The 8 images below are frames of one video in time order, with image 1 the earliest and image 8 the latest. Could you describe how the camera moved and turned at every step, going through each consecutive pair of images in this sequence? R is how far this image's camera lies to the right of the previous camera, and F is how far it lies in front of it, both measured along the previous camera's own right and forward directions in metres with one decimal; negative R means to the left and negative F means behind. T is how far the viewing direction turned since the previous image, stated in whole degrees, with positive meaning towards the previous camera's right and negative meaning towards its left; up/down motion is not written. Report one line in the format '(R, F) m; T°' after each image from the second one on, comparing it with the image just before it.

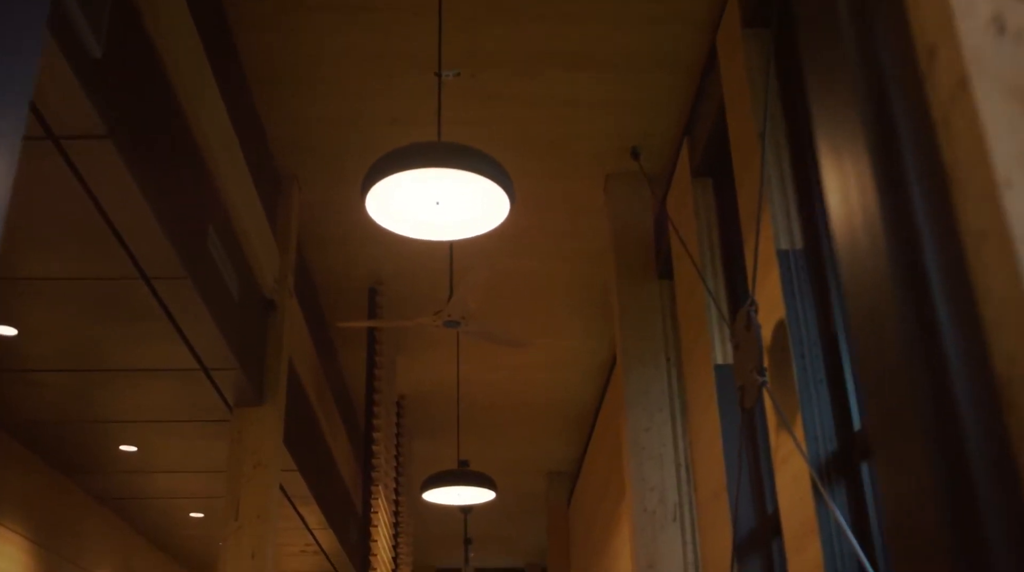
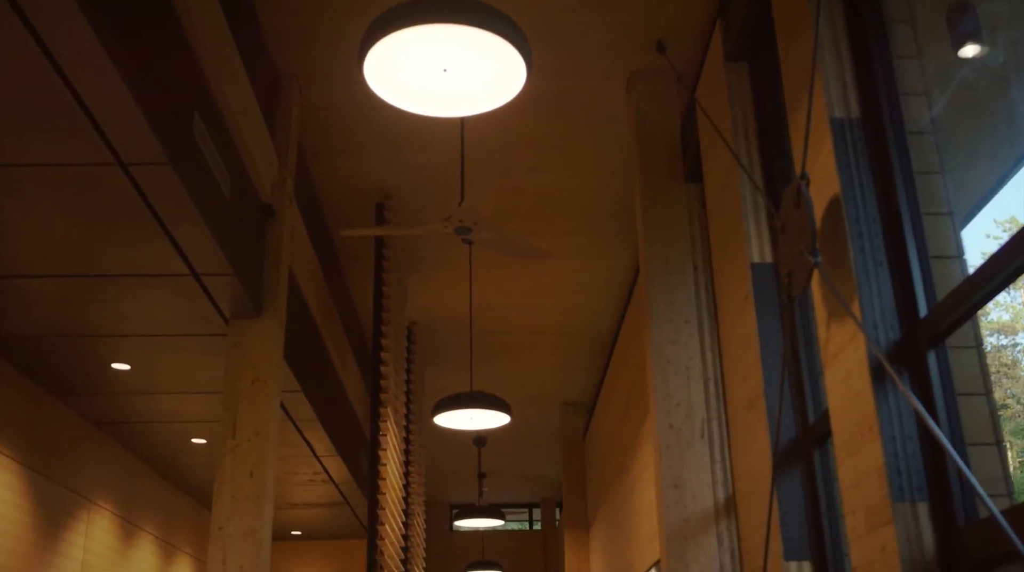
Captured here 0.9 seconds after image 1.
(0.0, +0.4) m; -1°
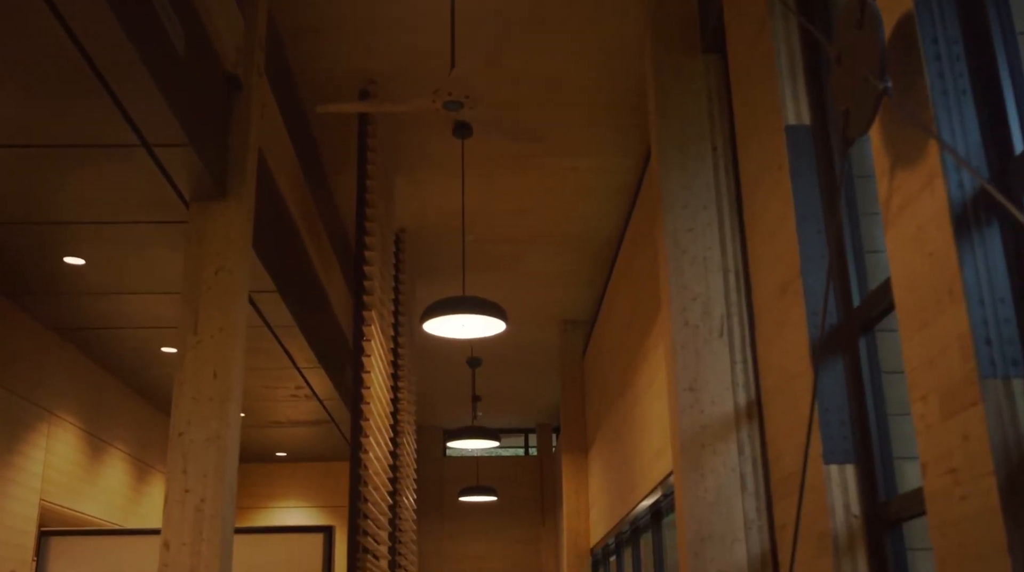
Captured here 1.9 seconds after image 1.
(0.0, +0.6) m; 0°
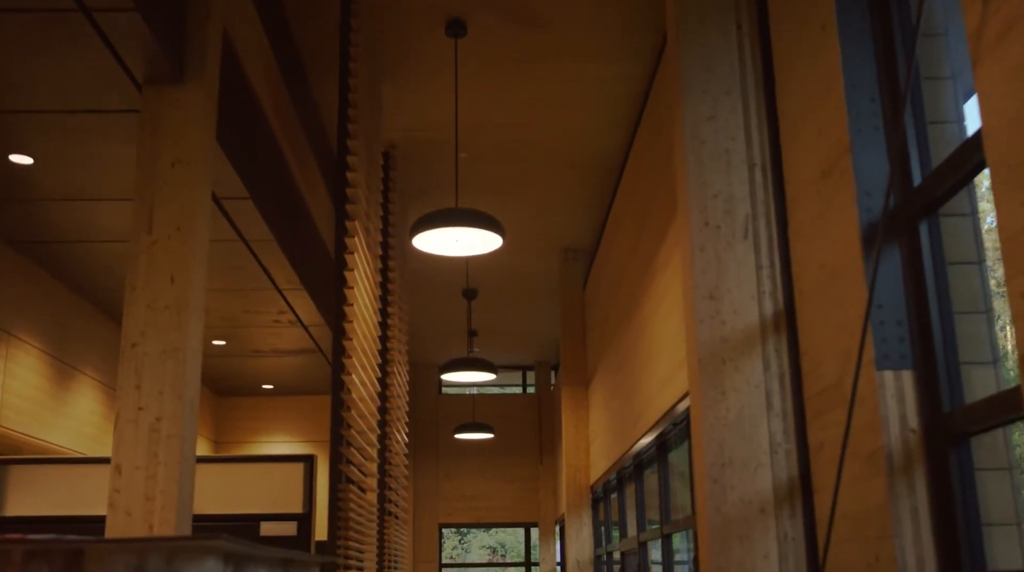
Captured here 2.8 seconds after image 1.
(0.0, +0.5) m; 0°
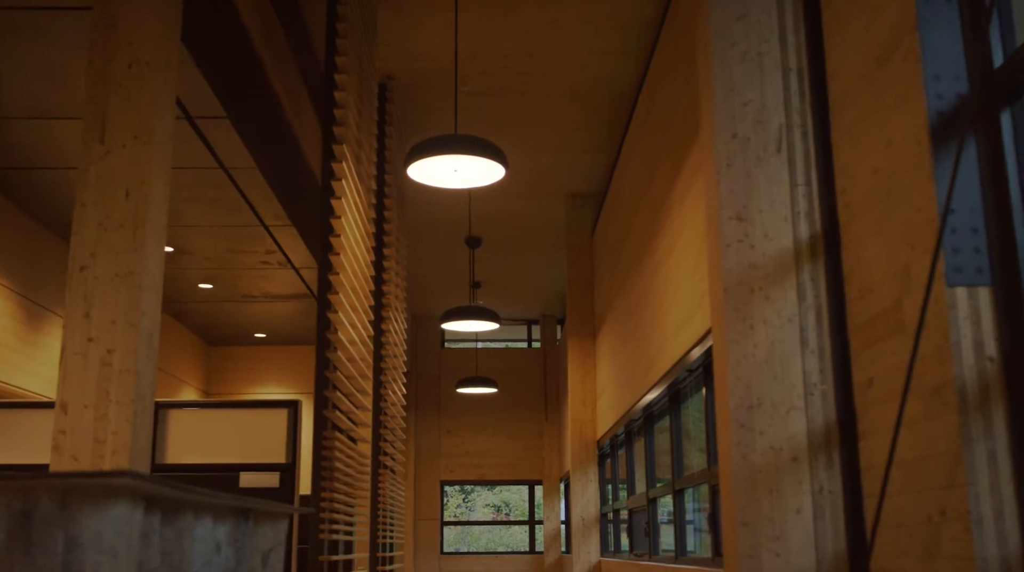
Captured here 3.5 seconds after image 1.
(0.0, +0.5) m; 0°
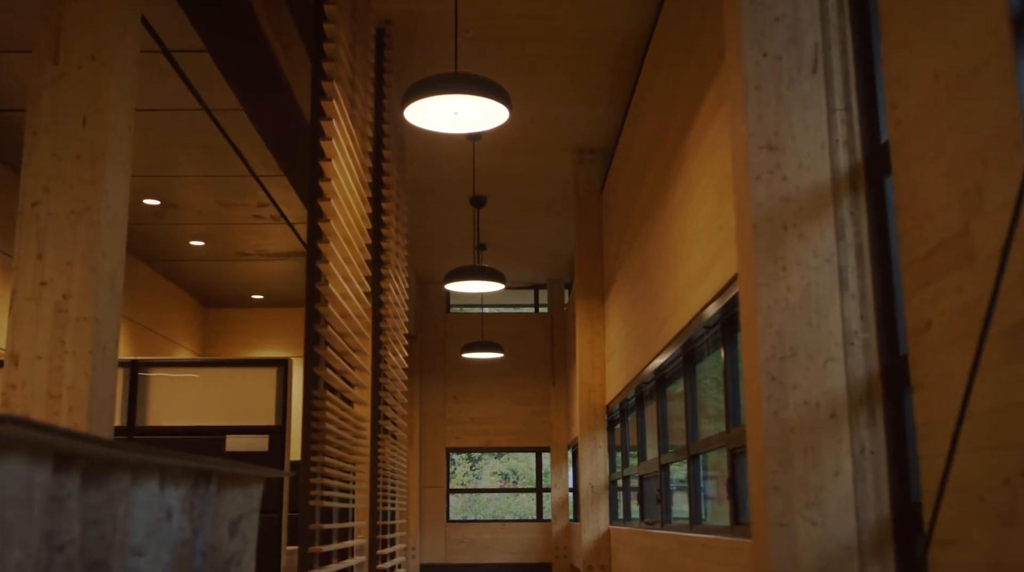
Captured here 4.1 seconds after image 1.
(0.0, +0.4) m; 0°
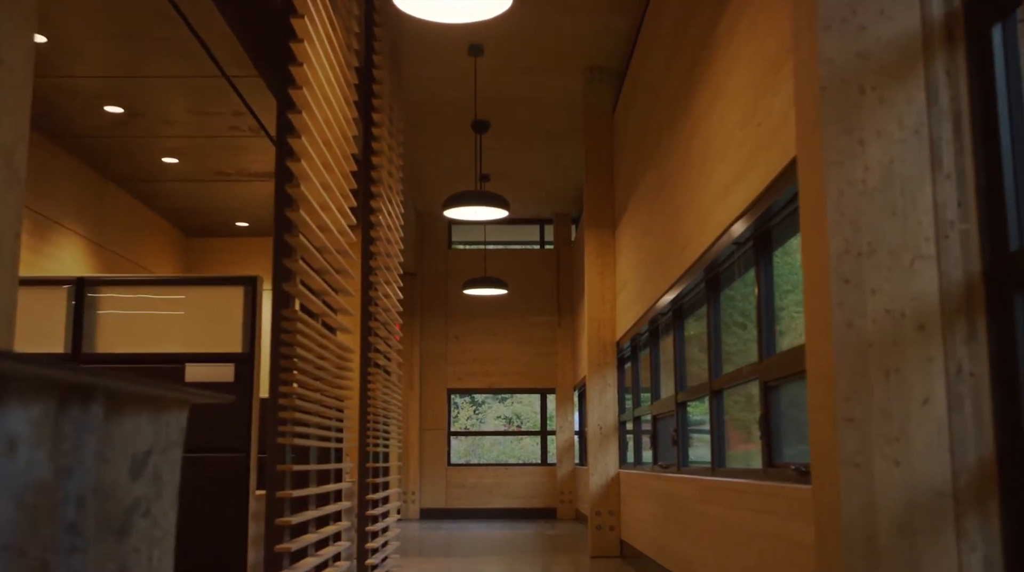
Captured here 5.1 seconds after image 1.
(0.0, +0.6) m; 0°
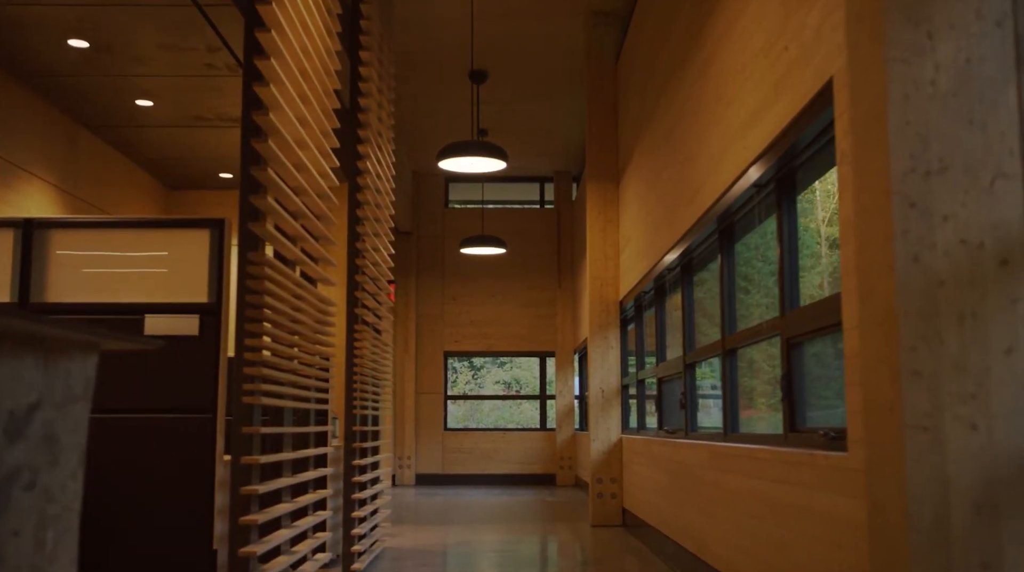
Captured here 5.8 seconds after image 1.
(0.0, +0.4) m; 0°
